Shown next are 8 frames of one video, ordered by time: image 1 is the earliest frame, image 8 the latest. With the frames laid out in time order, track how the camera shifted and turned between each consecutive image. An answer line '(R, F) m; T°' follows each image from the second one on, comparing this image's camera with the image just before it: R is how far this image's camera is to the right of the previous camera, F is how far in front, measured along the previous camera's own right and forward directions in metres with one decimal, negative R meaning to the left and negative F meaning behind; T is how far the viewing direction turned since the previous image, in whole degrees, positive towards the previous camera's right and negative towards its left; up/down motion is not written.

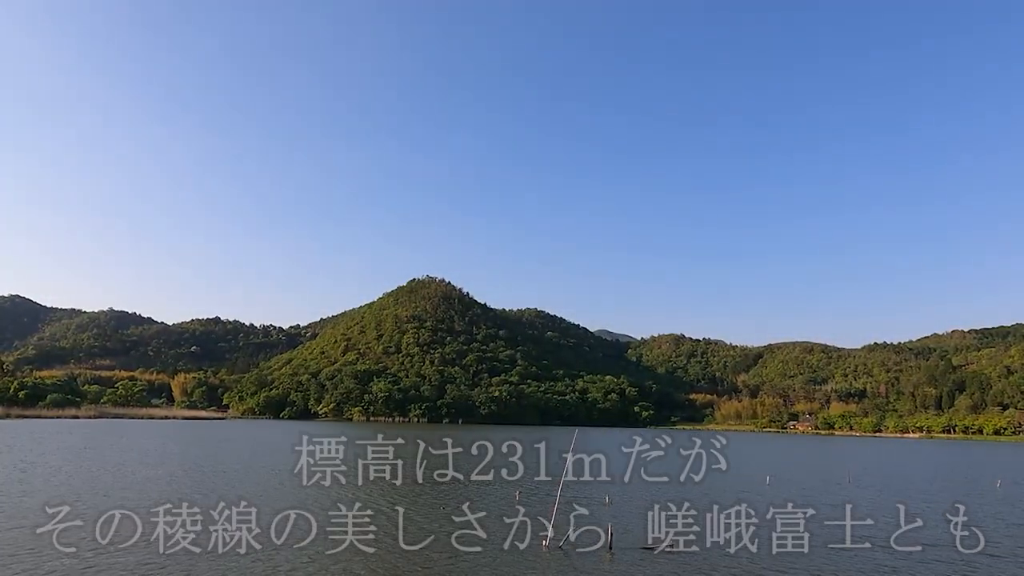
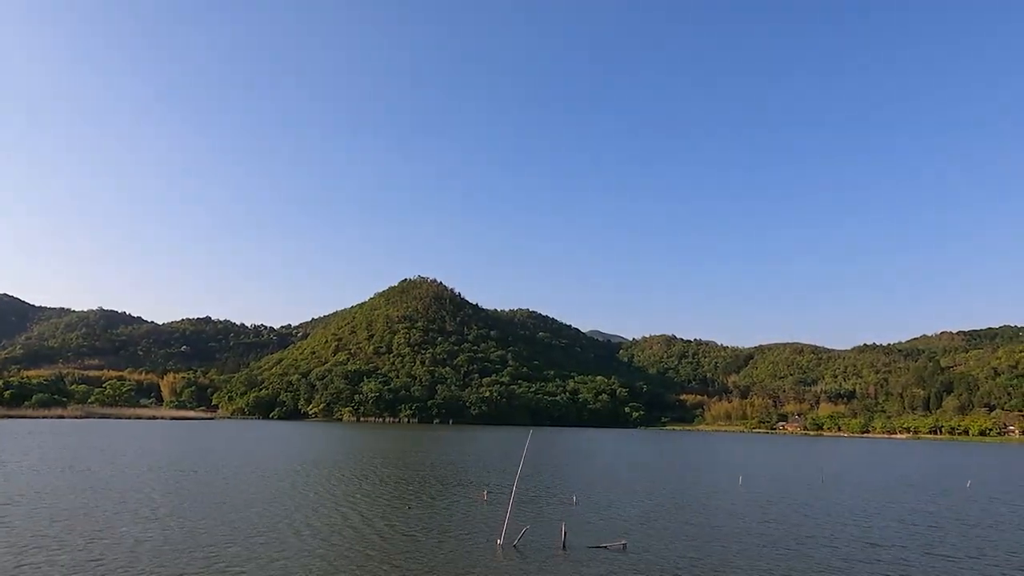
(+0.6, -0.1) m; +1°
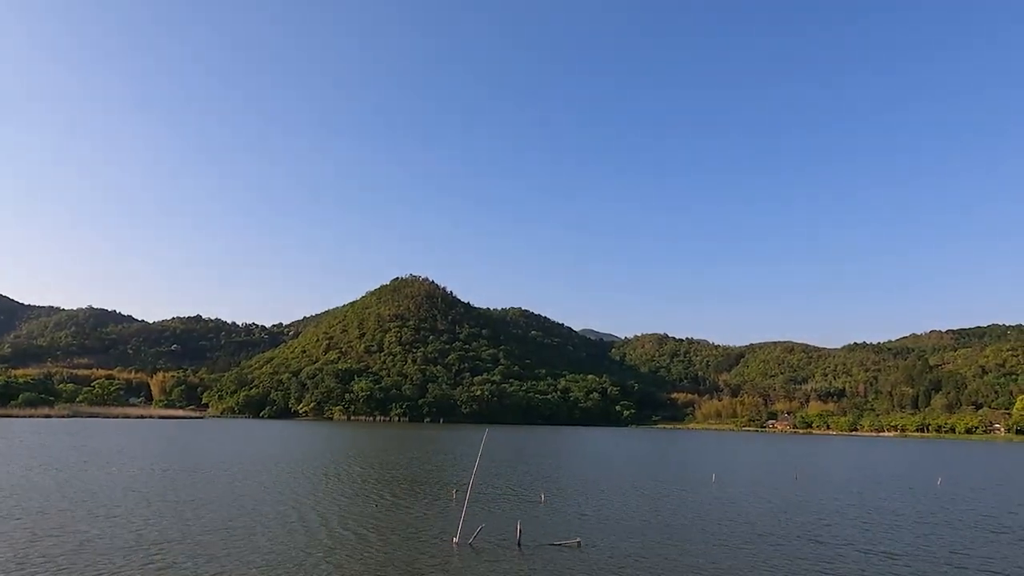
(+0.5, -0.2) m; +1°
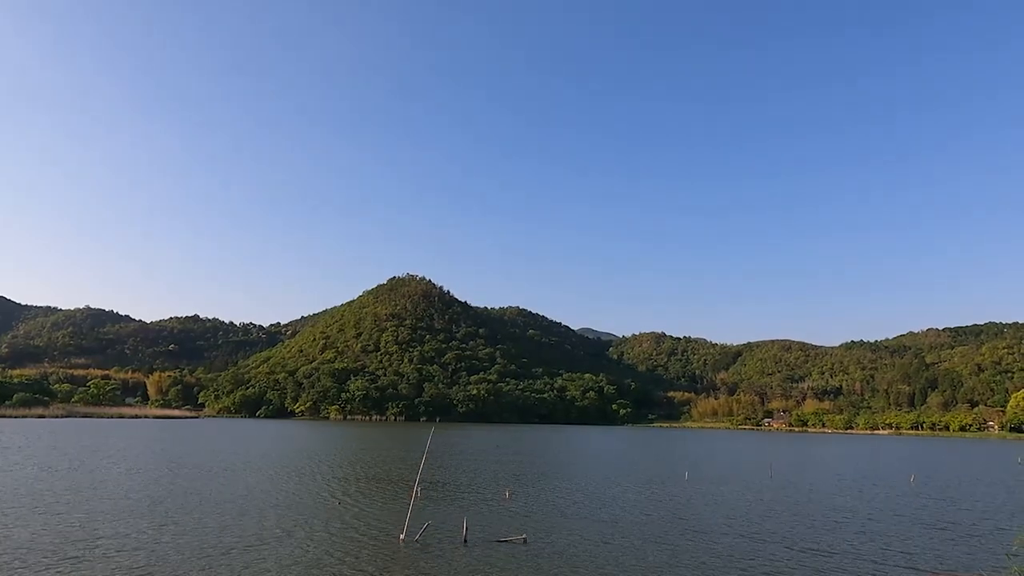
(+0.8, 0.0) m; 0°
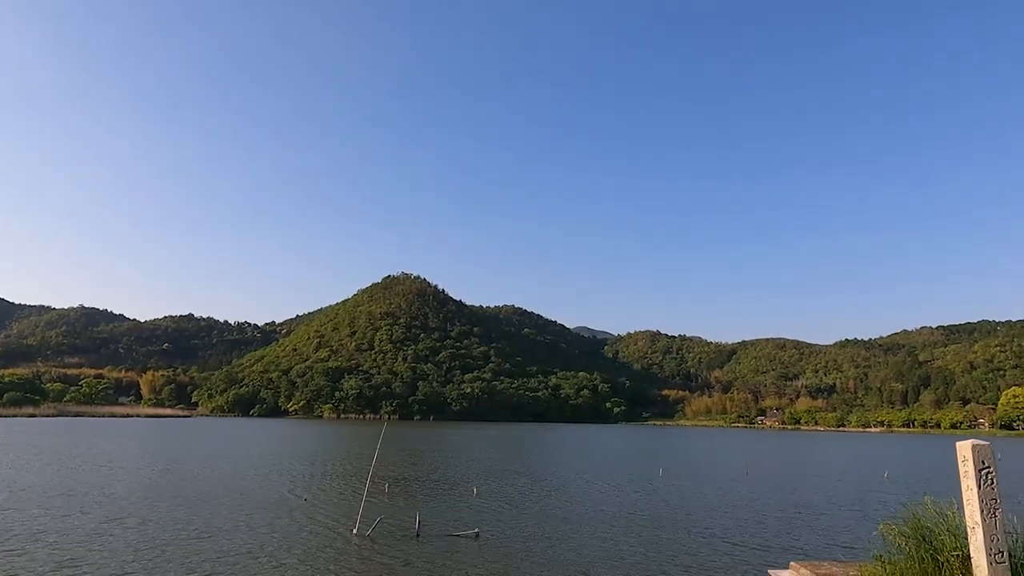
(+0.7, -0.1) m; 0°
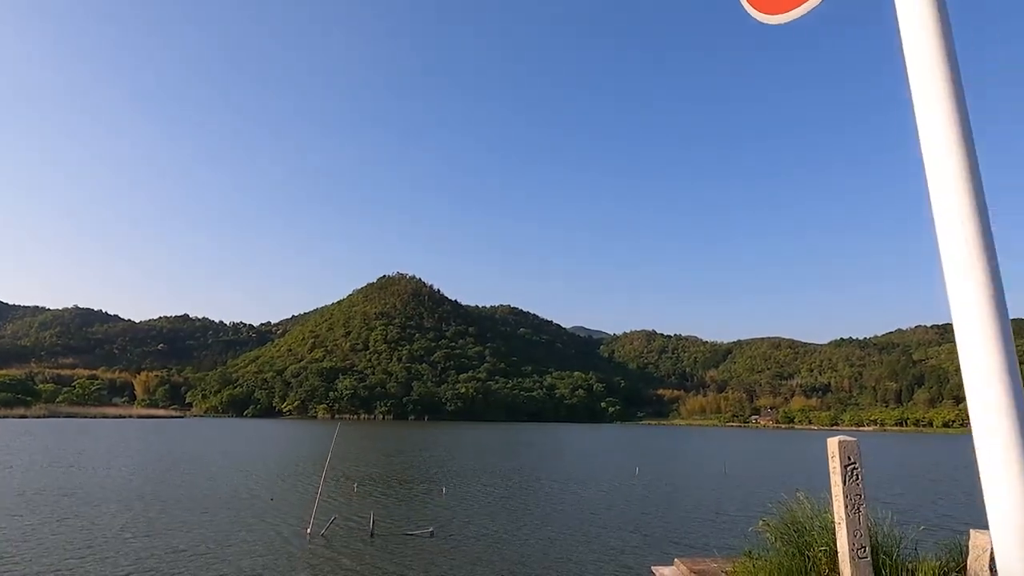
(+0.7, 0.0) m; 0°
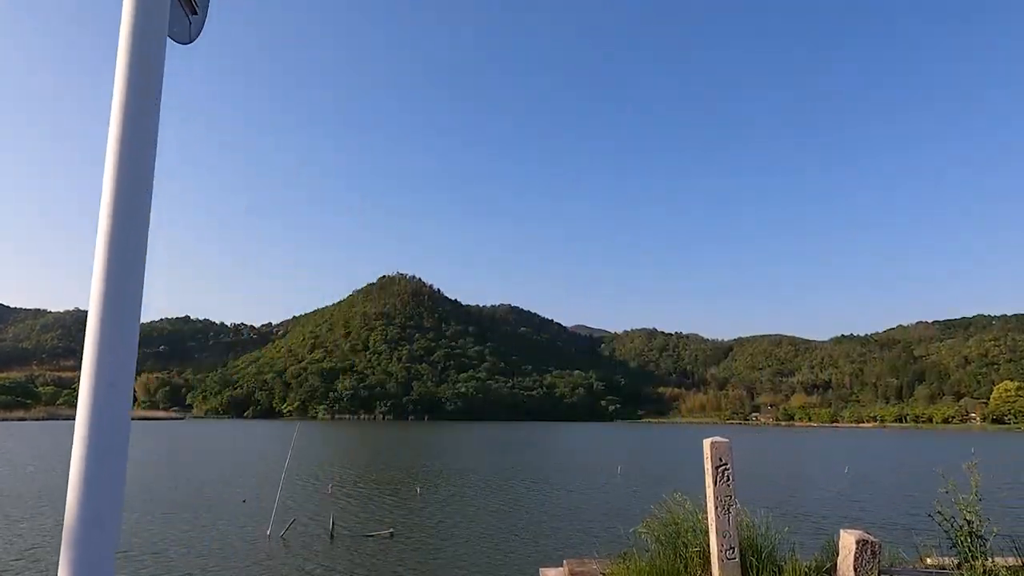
(+0.7, 0.0) m; 0°
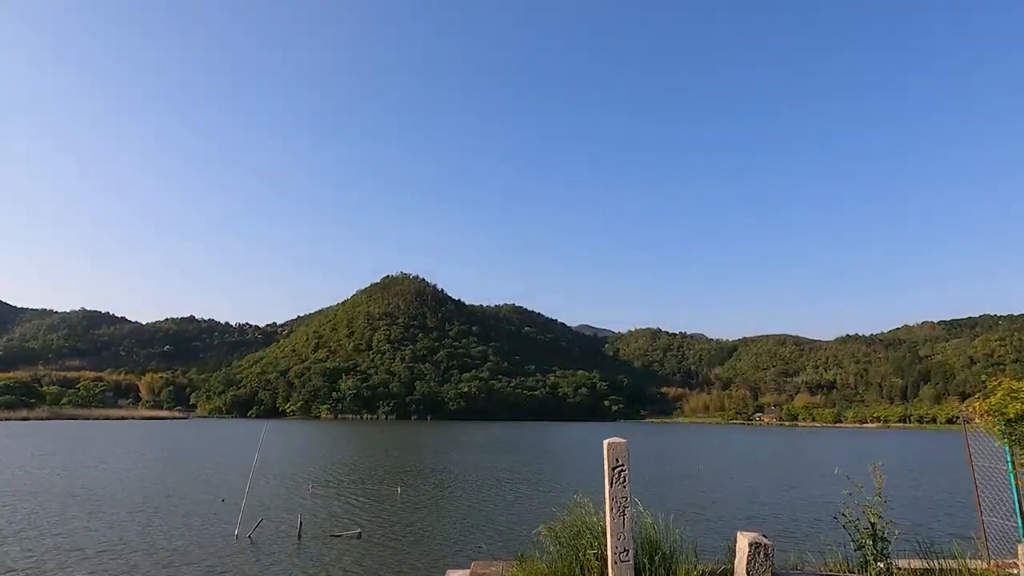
(+0.6, 0.0) m; 0°
